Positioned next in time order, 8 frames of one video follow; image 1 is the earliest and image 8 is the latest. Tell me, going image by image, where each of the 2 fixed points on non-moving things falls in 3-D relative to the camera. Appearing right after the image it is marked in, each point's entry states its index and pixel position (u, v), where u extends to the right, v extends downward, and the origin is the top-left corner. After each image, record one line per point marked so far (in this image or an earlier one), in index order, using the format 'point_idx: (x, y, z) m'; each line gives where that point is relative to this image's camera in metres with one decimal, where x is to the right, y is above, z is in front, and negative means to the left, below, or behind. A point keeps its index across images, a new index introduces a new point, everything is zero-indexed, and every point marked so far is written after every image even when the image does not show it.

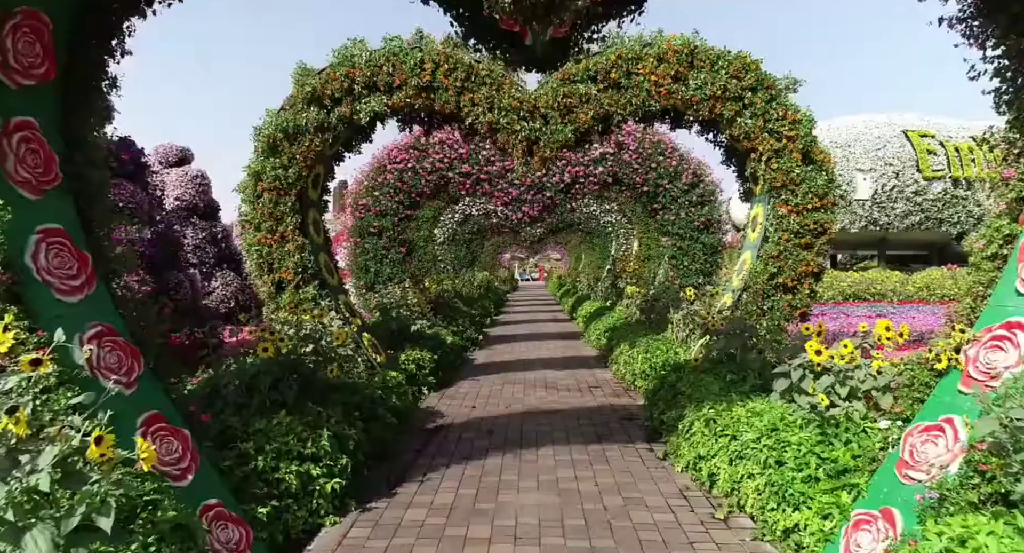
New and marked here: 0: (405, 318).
0: (-1.3, -0.5, +7.0) m
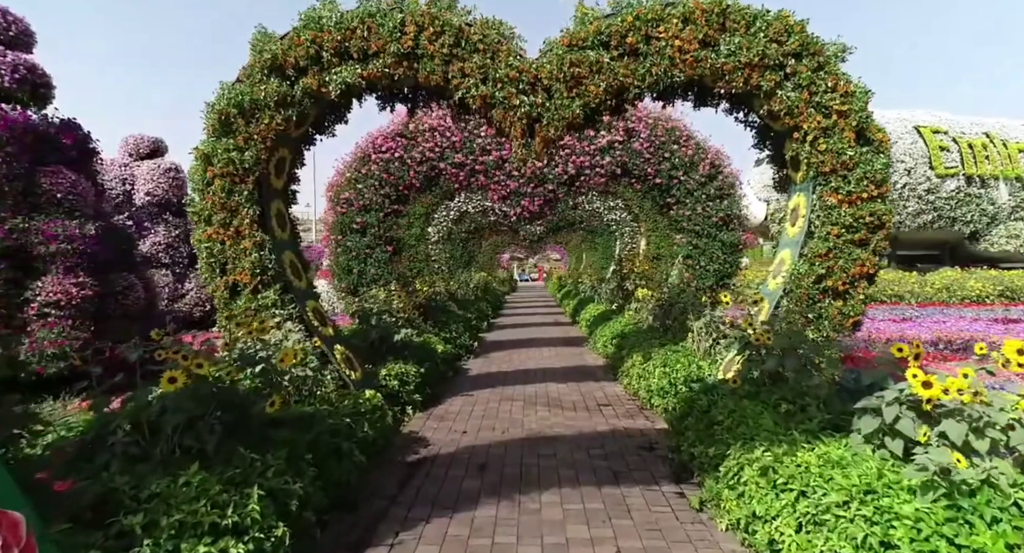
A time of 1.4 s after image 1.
0: (-1.3, -0.5, +6.2) m
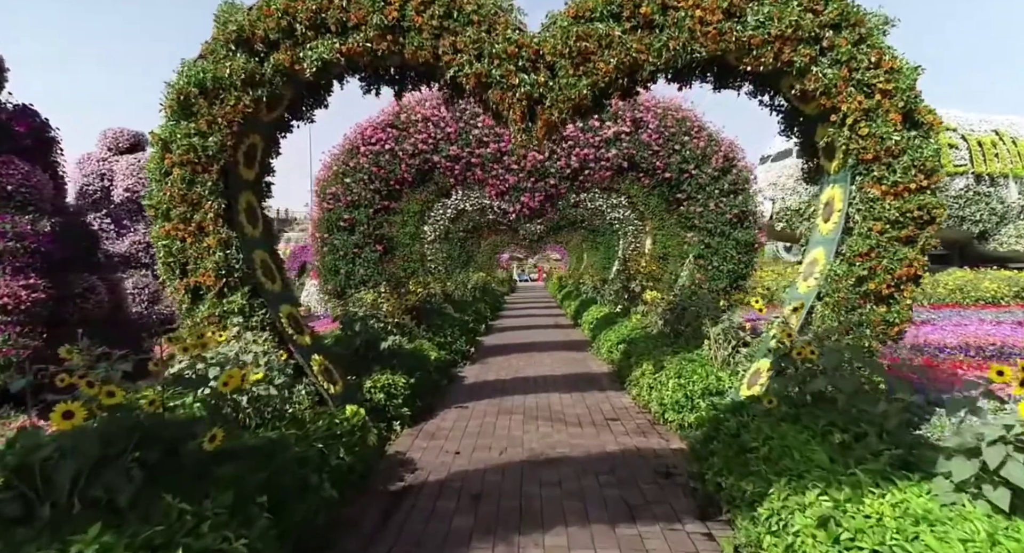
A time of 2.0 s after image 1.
0: (-1.3, -0.5, +5.7) m
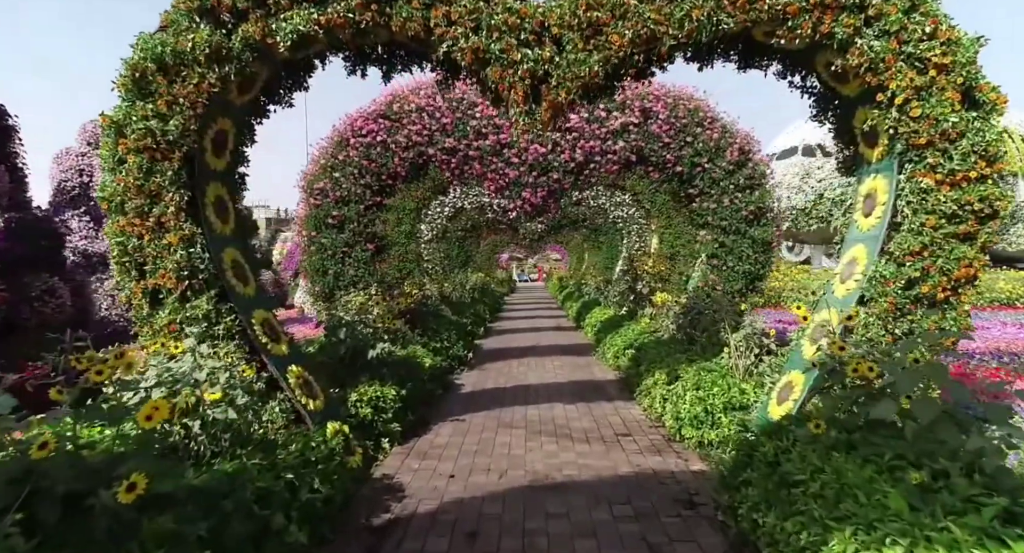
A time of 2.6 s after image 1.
0: (-1.3, -0.5, +5.2) m
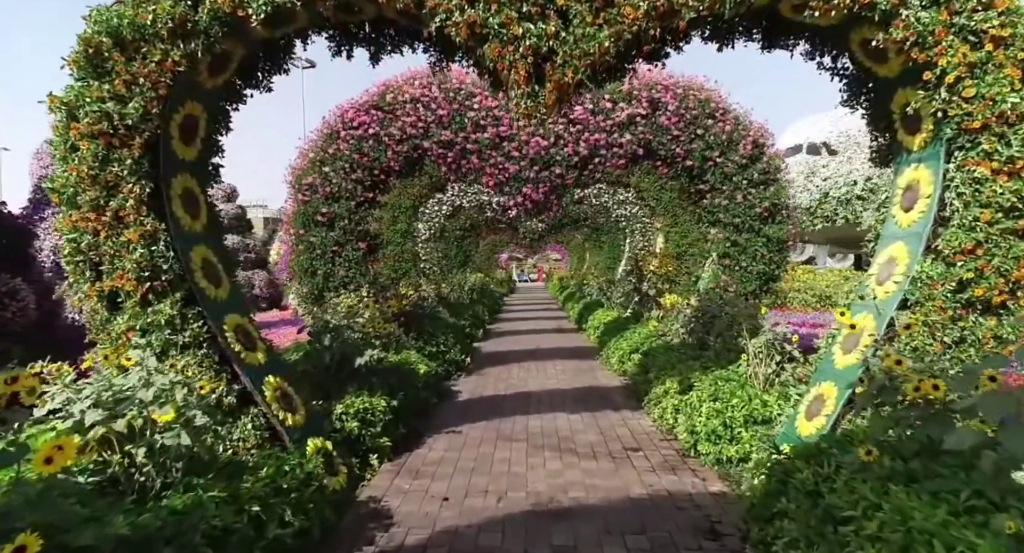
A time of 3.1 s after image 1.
0: (-1.3, -0.5, +4.8) m
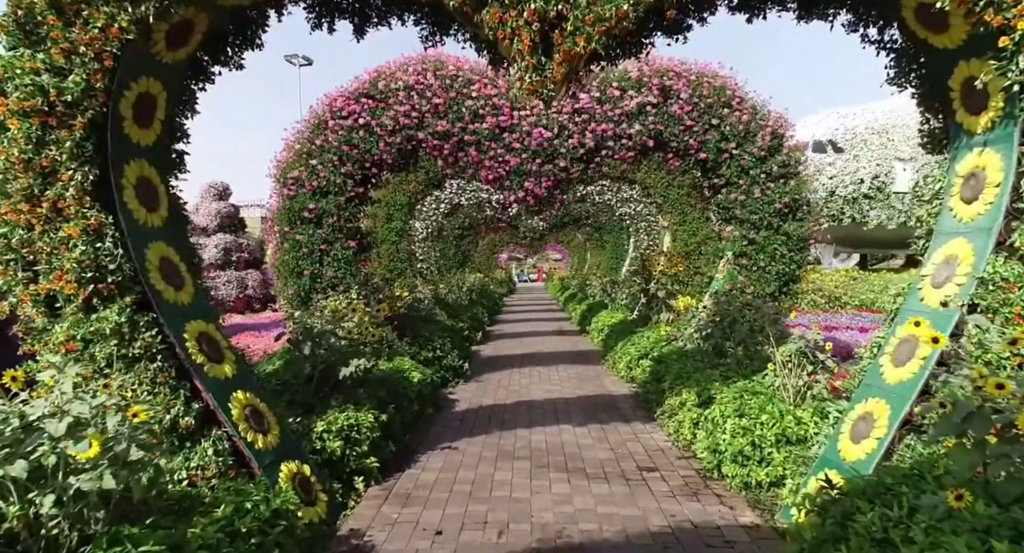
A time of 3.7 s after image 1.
0: (-1.3, -0.5, +4.4) m
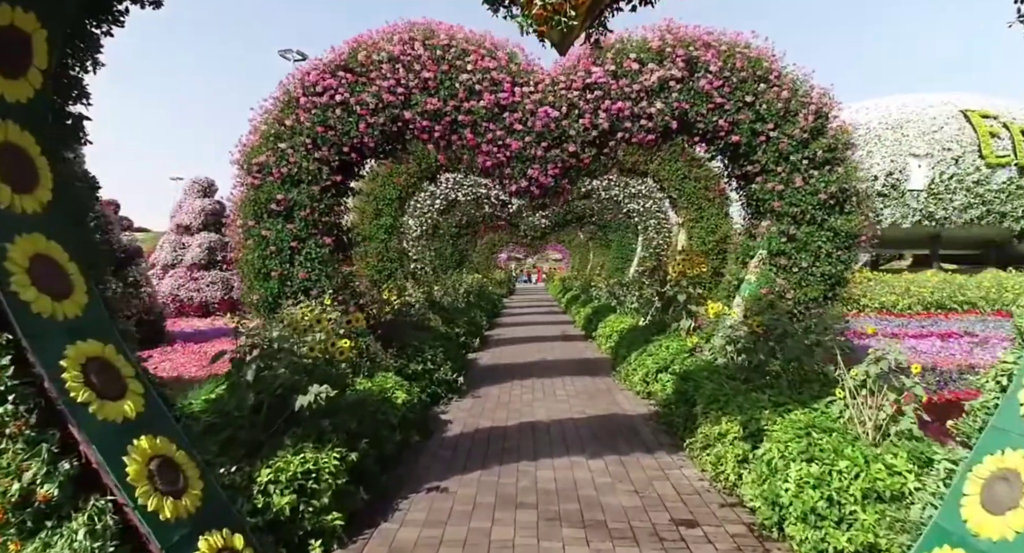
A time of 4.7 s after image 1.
0: (-1.3, -0.6, +3.6) m
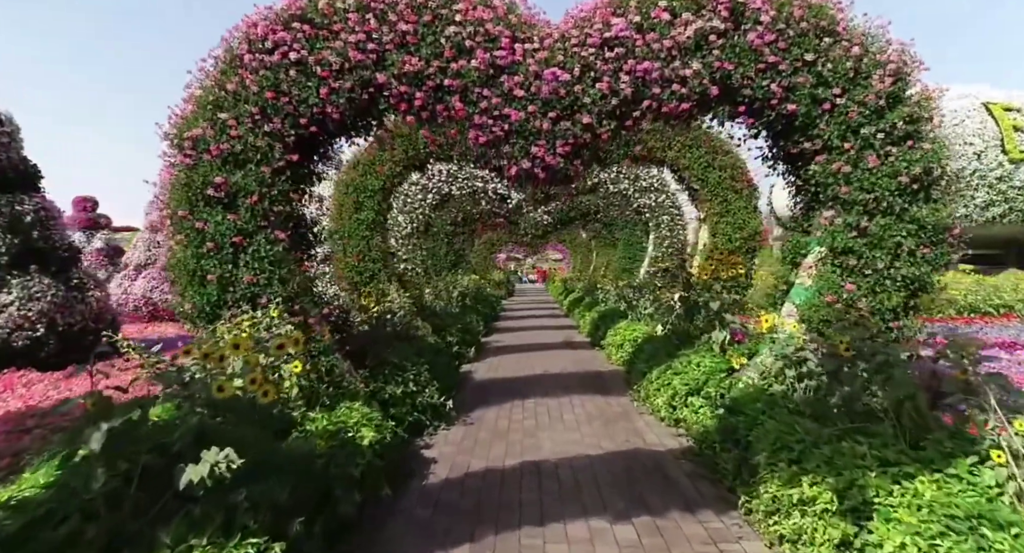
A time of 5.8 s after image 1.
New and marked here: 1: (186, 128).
0: (-1.3, -0.6, +2.5) m
1: (-2.3, +1.0, +4.2) m
